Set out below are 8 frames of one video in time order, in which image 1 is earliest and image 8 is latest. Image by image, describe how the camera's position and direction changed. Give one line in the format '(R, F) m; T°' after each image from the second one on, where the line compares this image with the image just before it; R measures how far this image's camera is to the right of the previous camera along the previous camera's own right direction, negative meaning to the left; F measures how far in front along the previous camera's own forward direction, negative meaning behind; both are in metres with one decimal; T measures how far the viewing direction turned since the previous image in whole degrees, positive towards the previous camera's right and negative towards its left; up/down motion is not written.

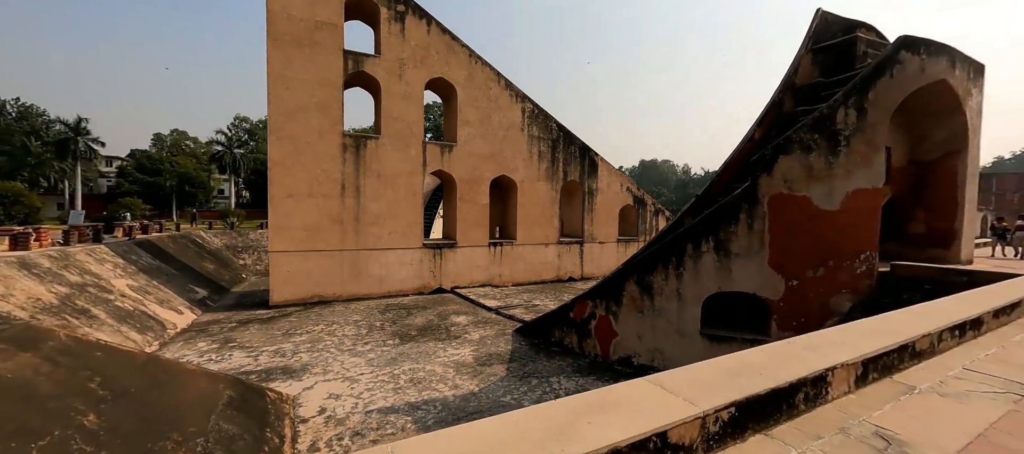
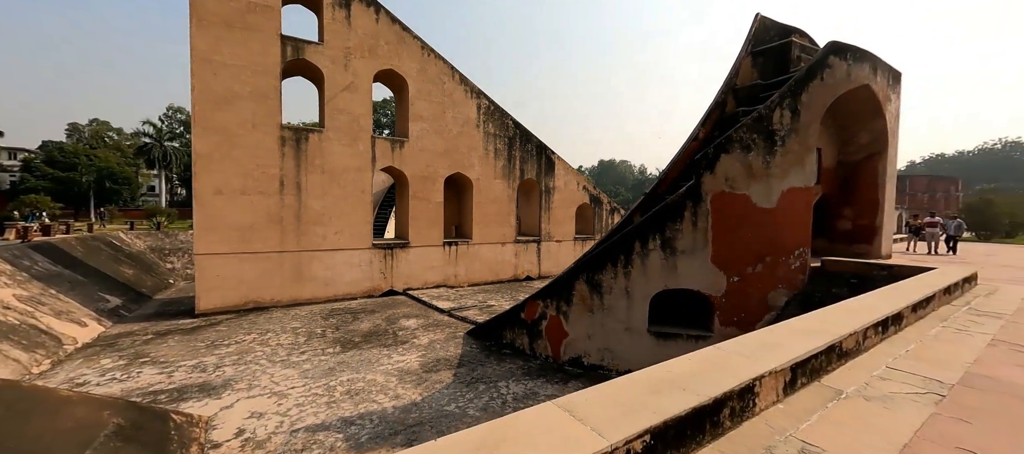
(+0.3, +0.2) m; +6°
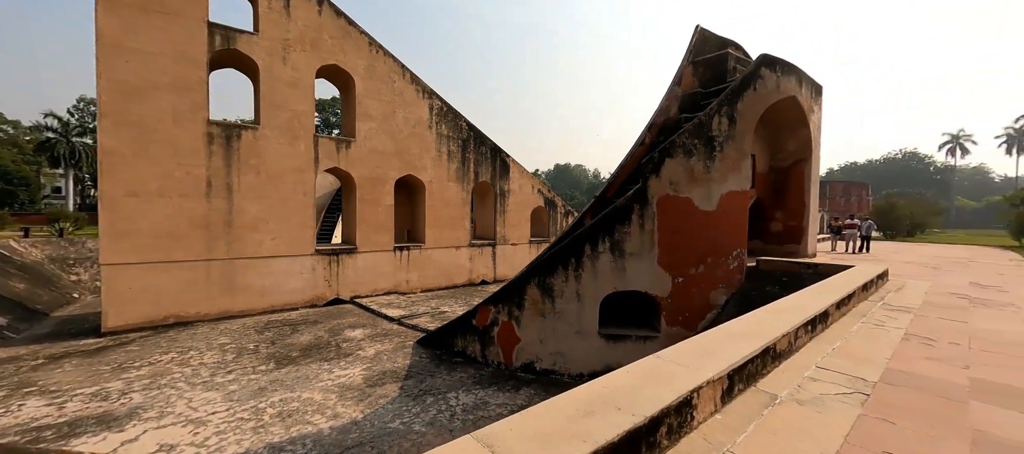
(+0.1, +0.1) m; +6°
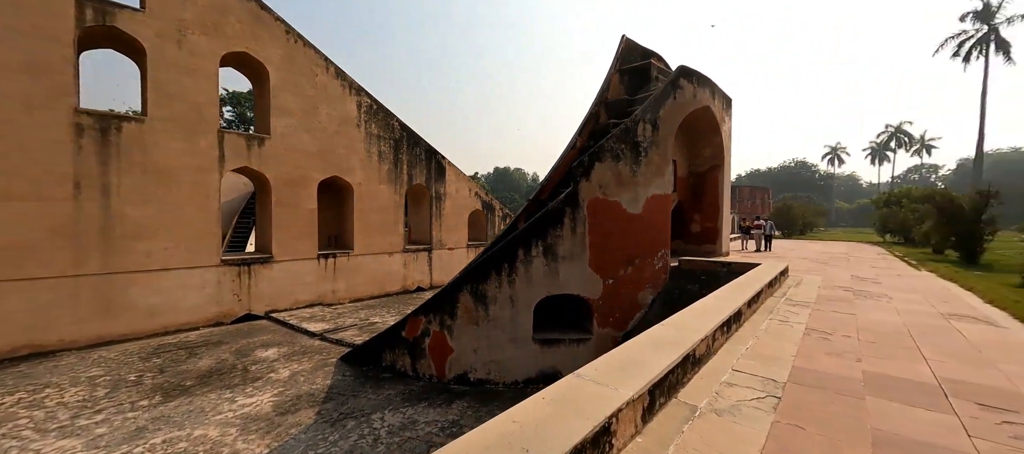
(+0.1, +0.2) m; +9°
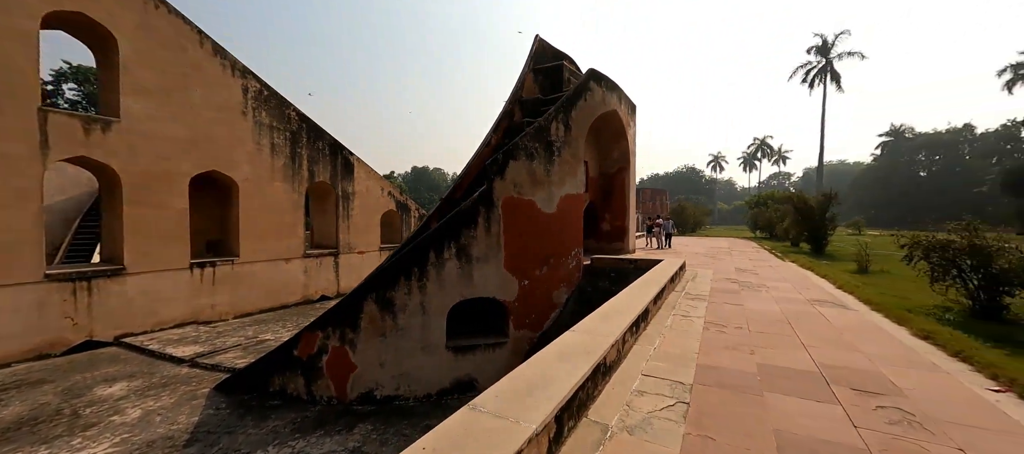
(+0.1, +0.2) m; +12°
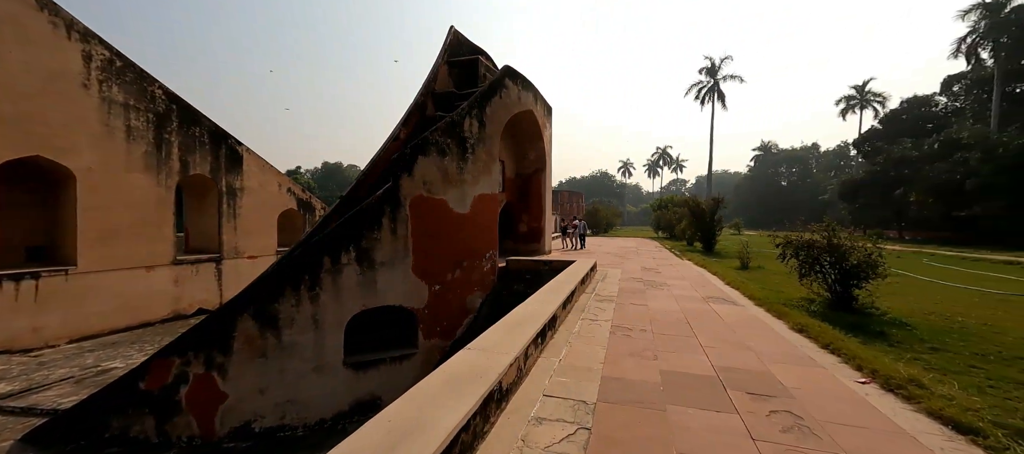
(+0.2, +0.2) m; +12°
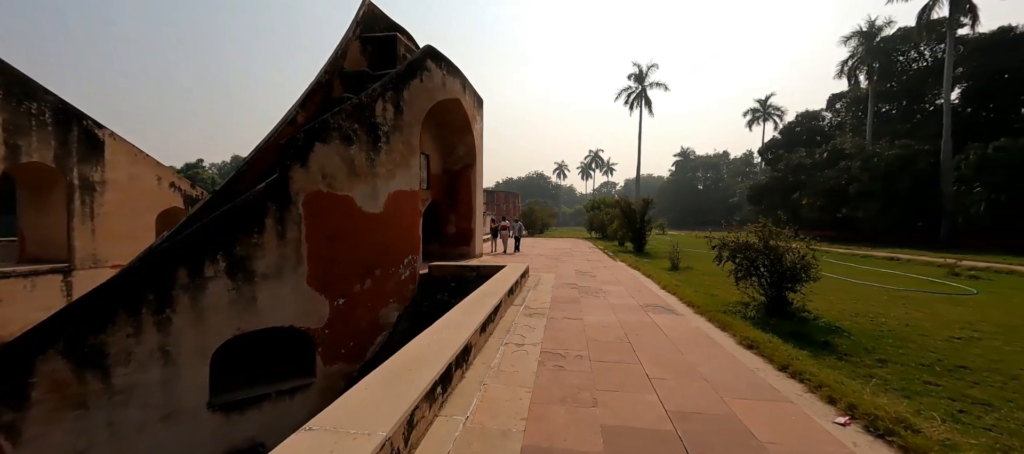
(+0.2, +0.5) m; +10°
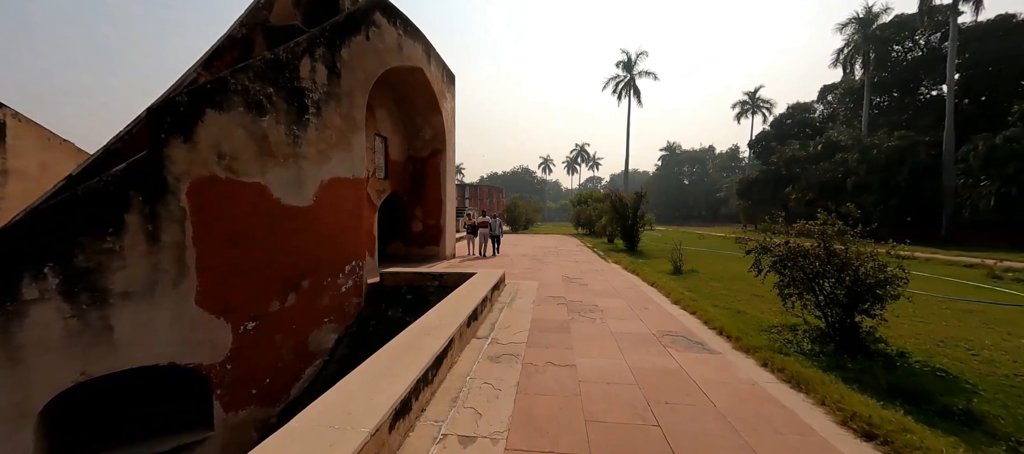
(+0.1, +0.9) m; +2°
